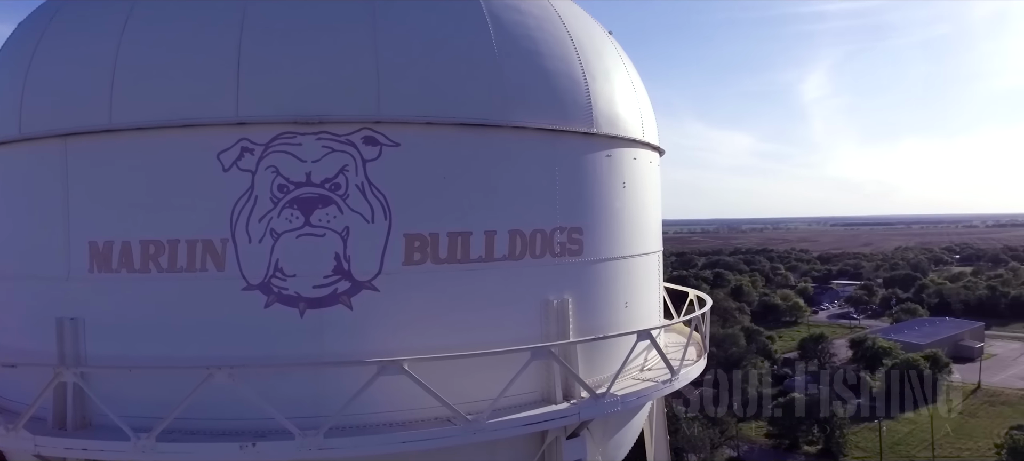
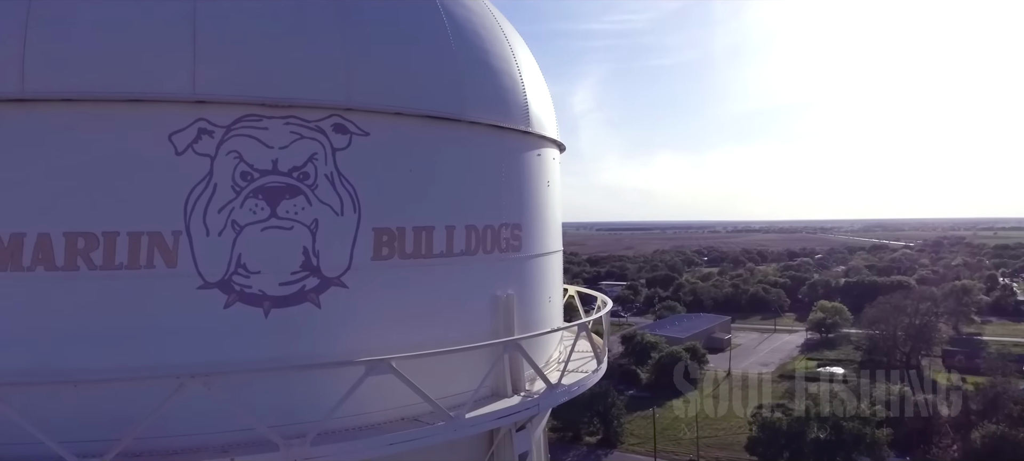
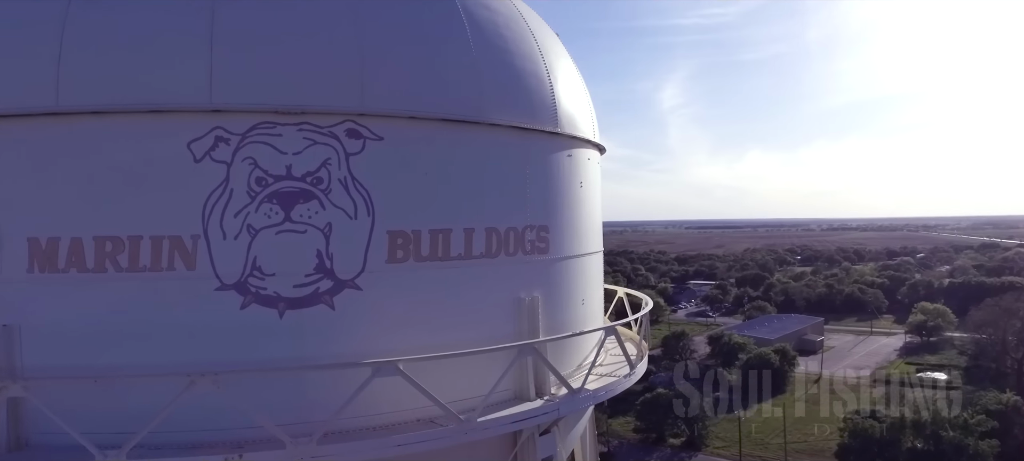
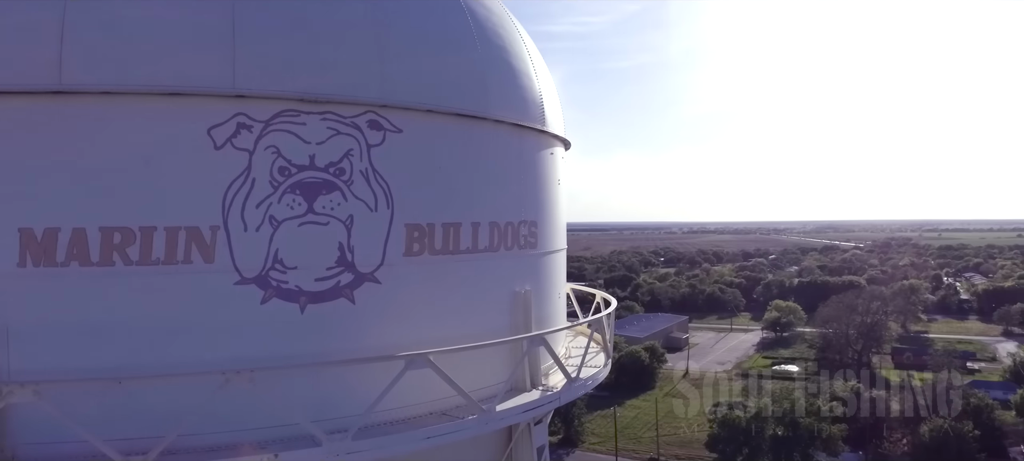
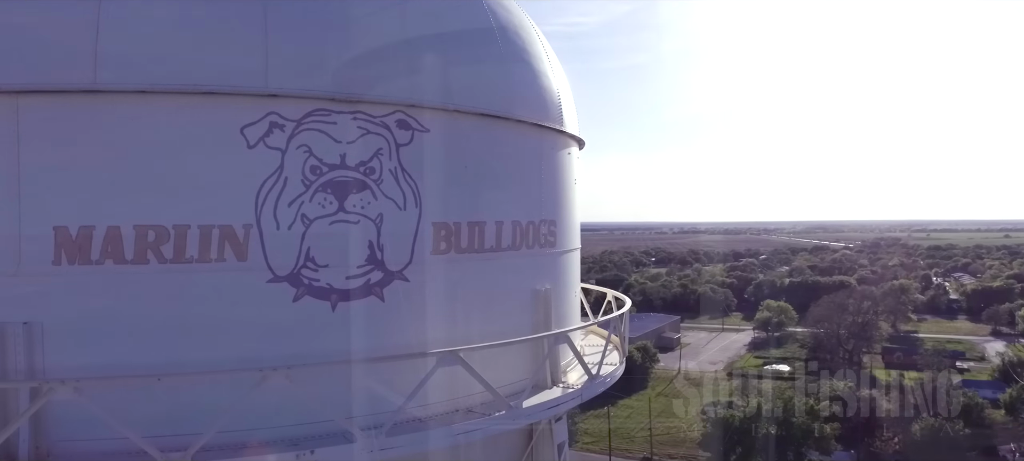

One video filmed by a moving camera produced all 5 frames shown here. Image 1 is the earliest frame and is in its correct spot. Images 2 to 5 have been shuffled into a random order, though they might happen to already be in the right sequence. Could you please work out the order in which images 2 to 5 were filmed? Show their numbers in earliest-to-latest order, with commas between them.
3, 2, 4, 5
